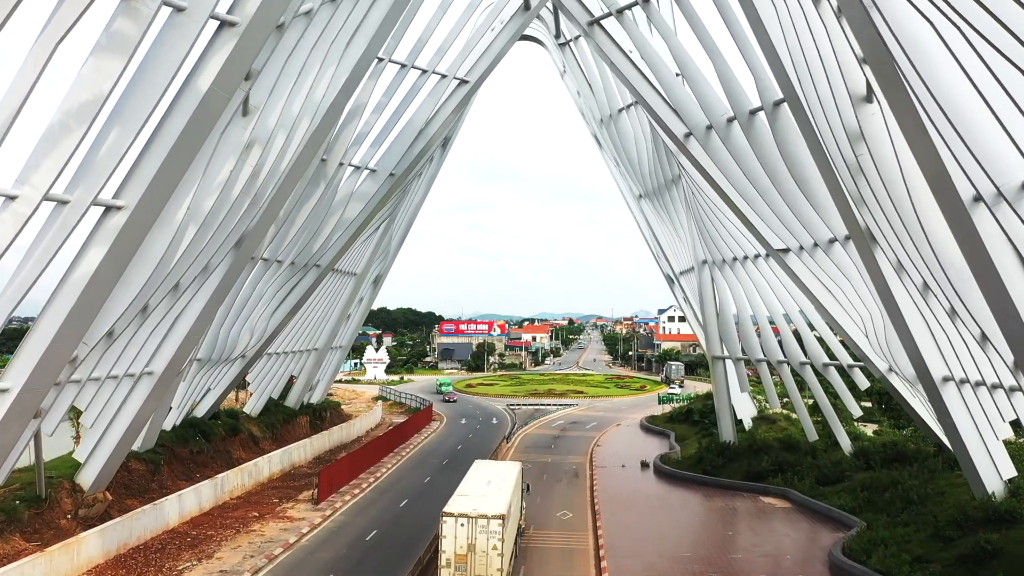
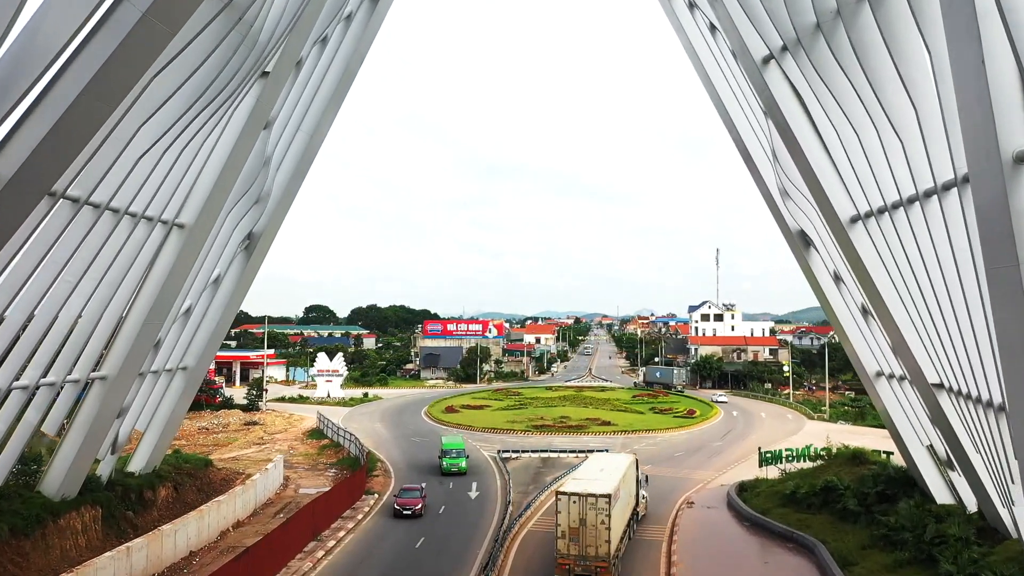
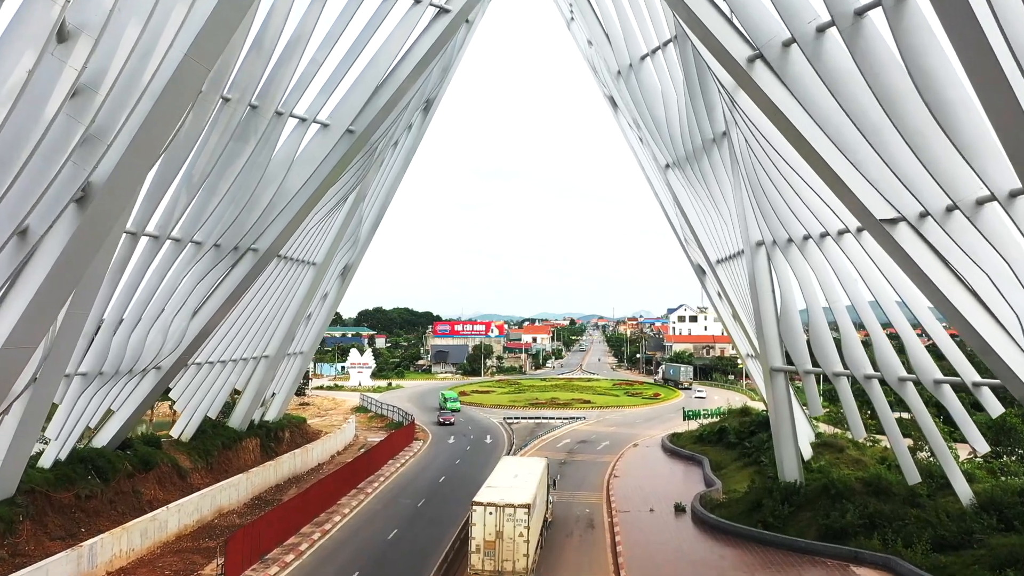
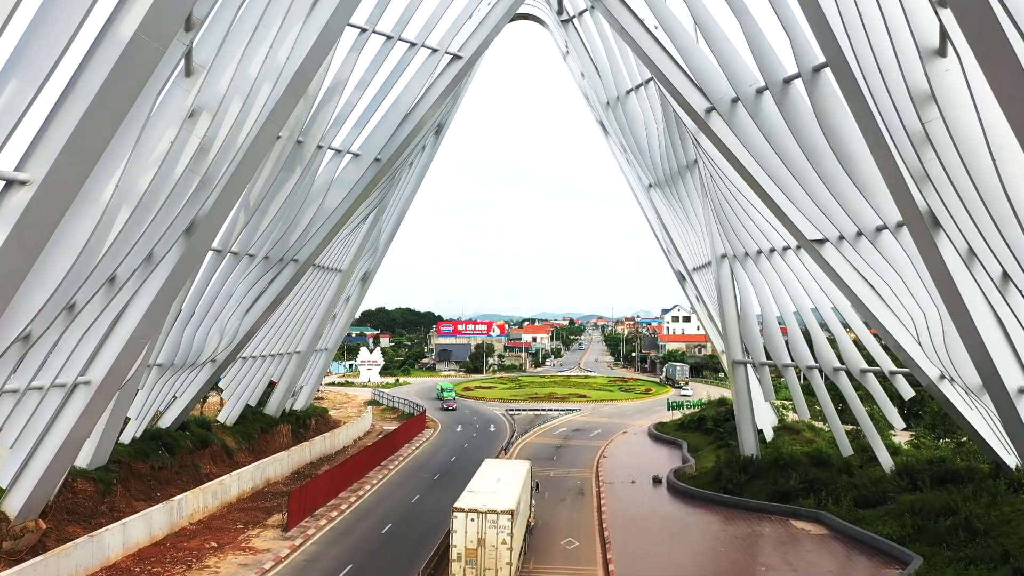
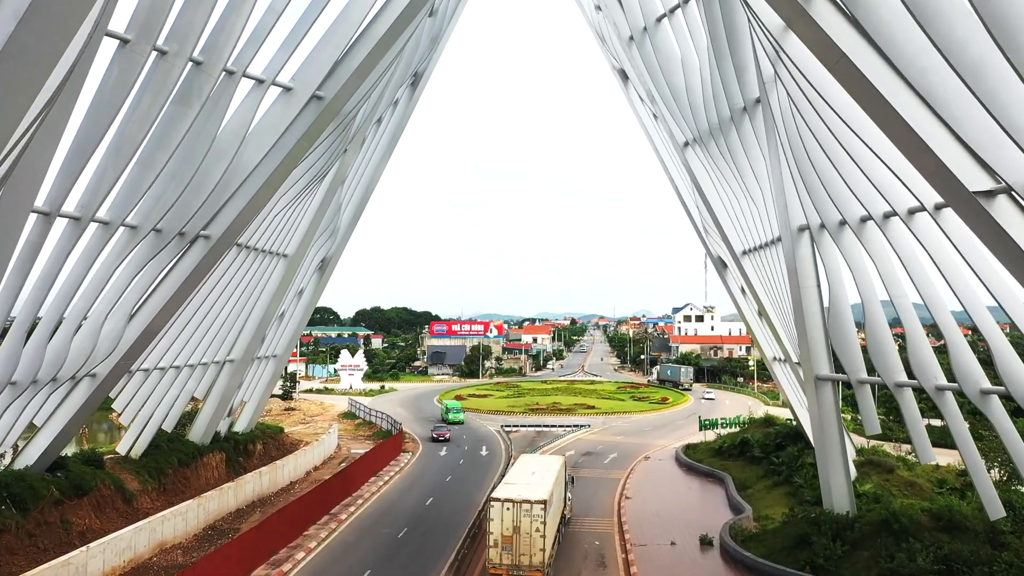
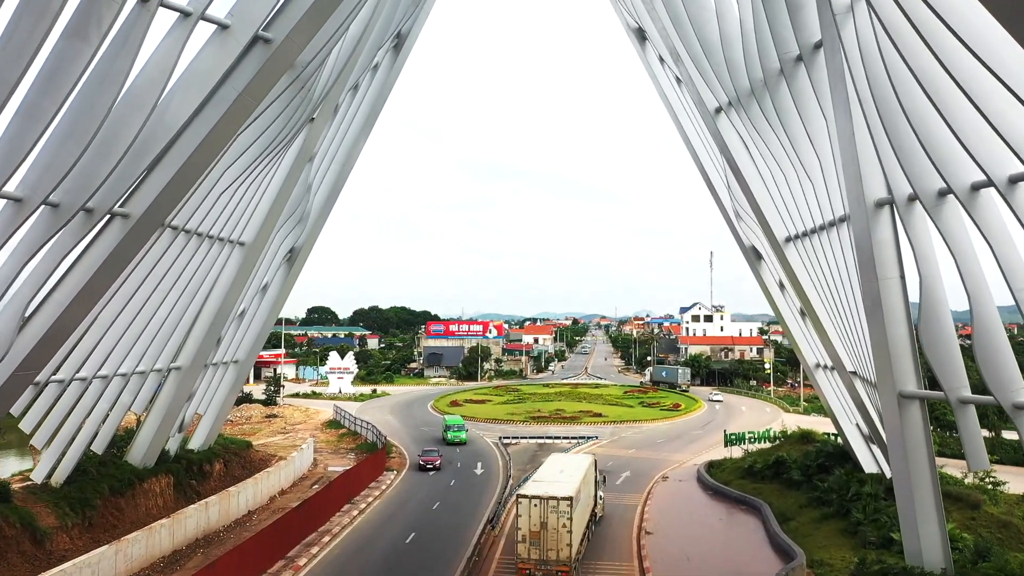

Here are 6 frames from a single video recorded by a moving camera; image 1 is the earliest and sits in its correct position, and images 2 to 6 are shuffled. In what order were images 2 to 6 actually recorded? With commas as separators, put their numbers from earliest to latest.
4, 3, 5, 6, 2
